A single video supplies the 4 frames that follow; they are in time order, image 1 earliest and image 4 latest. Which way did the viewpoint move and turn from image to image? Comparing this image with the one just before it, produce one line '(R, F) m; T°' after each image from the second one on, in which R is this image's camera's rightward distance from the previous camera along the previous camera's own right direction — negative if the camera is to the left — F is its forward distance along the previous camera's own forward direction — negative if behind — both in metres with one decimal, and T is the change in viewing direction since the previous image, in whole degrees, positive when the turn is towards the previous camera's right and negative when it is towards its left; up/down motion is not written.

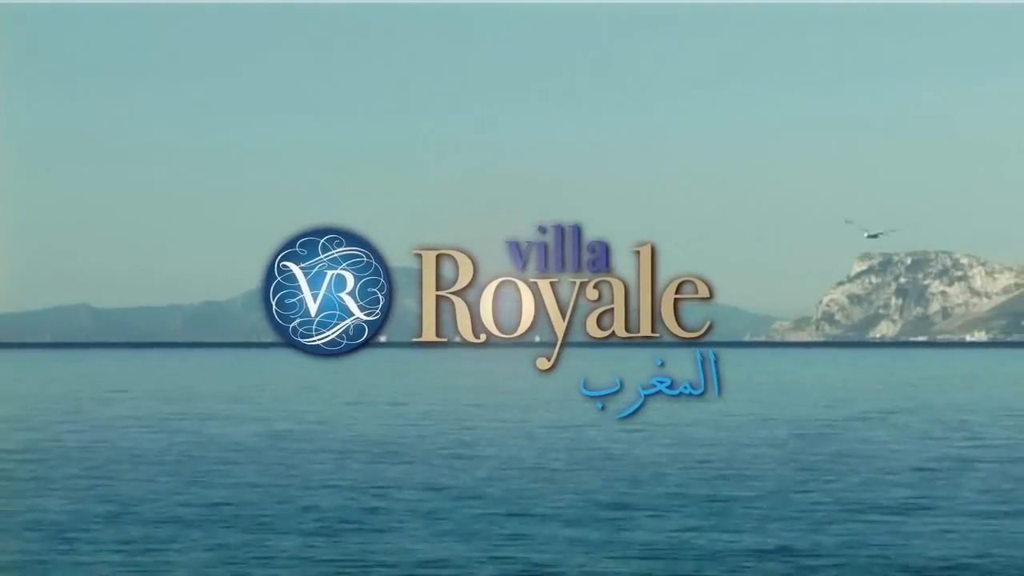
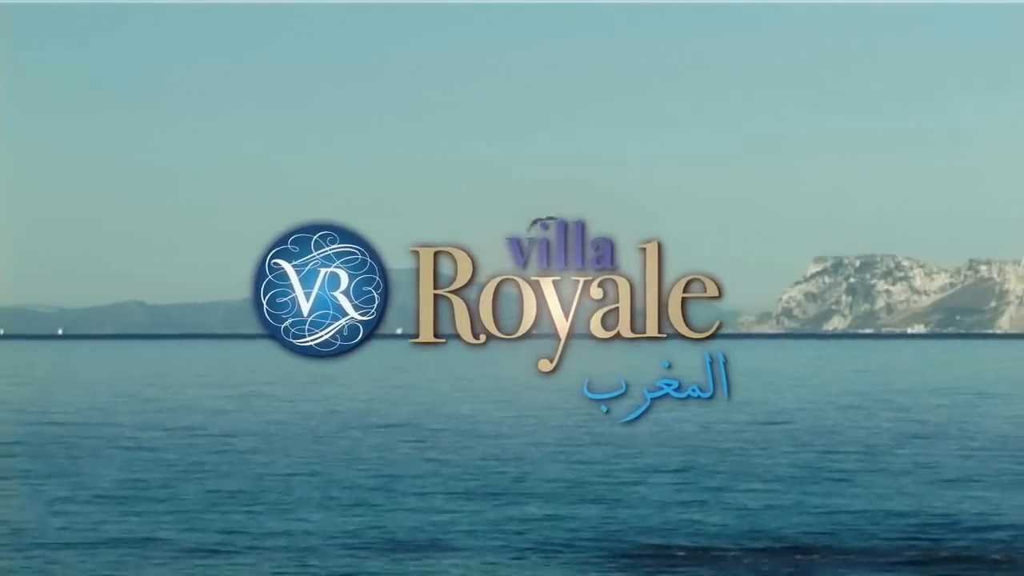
(-0.2, -0.7) m; +2°
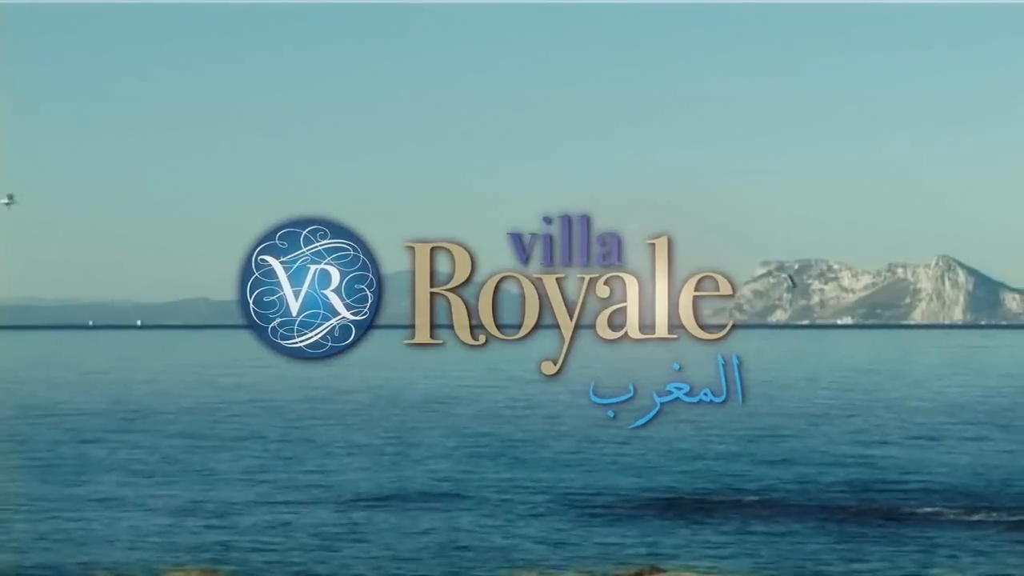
(-0.5, -1.1) m; +4°
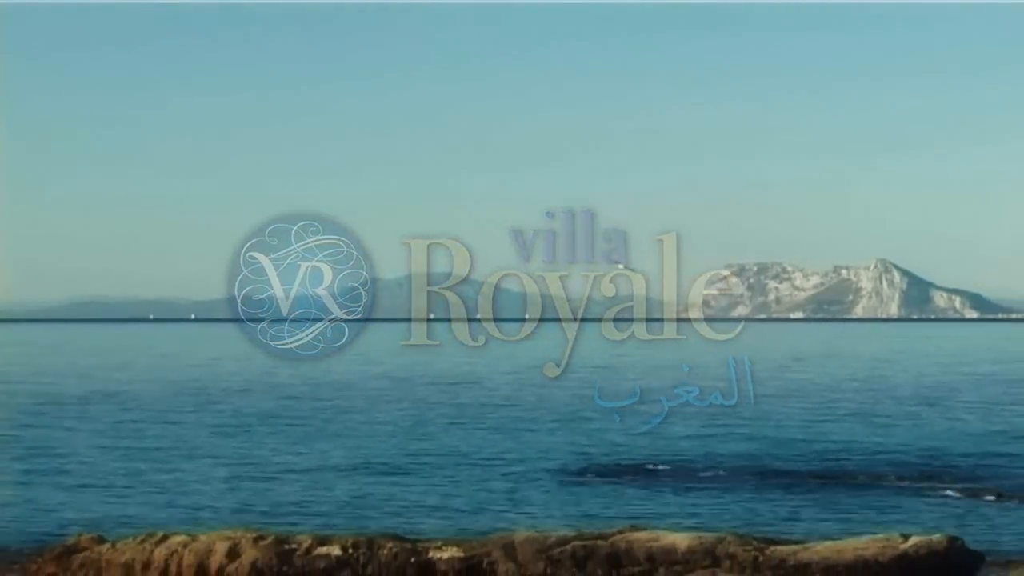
(-0.4, -1.0) m; +3°
